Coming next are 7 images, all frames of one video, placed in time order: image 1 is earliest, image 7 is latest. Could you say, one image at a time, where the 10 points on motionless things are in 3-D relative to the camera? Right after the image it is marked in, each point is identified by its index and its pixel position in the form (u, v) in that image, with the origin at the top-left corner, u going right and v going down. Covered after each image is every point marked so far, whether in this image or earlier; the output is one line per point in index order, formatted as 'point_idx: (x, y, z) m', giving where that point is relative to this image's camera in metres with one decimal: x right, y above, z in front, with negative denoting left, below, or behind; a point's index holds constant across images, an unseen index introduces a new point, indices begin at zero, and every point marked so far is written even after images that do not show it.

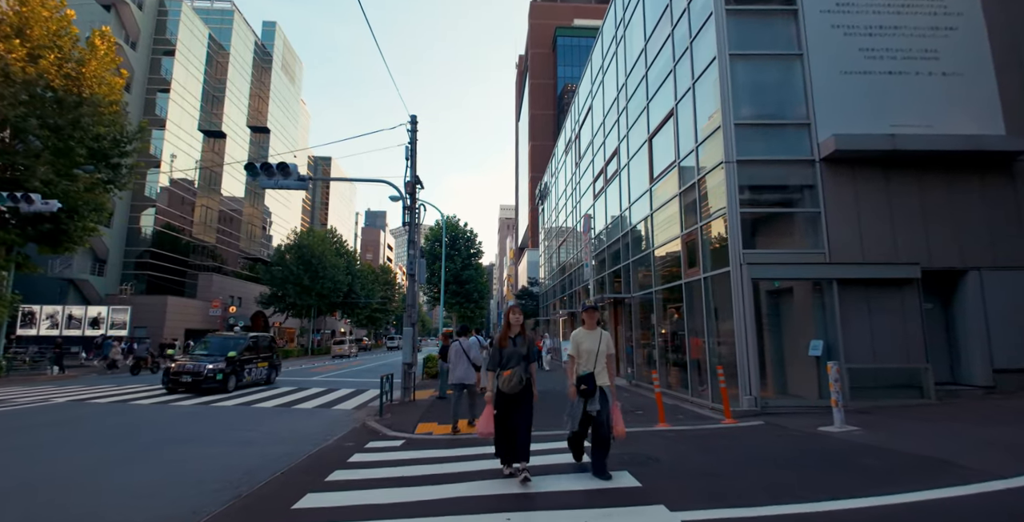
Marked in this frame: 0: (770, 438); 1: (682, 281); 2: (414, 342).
0: (+3.8, -2.6, +6.9) m
1: (+4.4, -0.5, +12.3) m
2: (-2.5, -2.1, +12.5) m
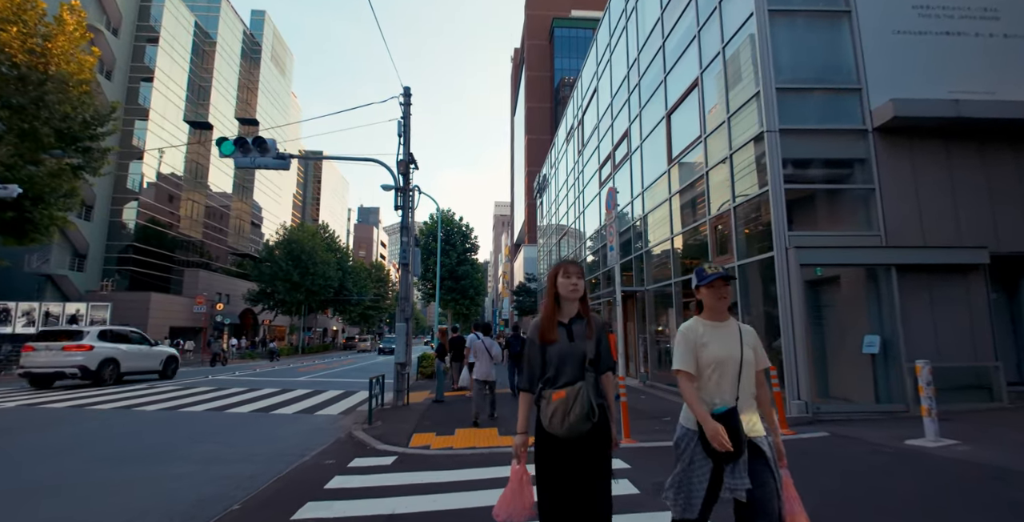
0: (+4.0, -2.3, +5.7) m
1: (+4.6, -0.2, +11.0) m
2: (-2.4, -1.8, +11.1) m
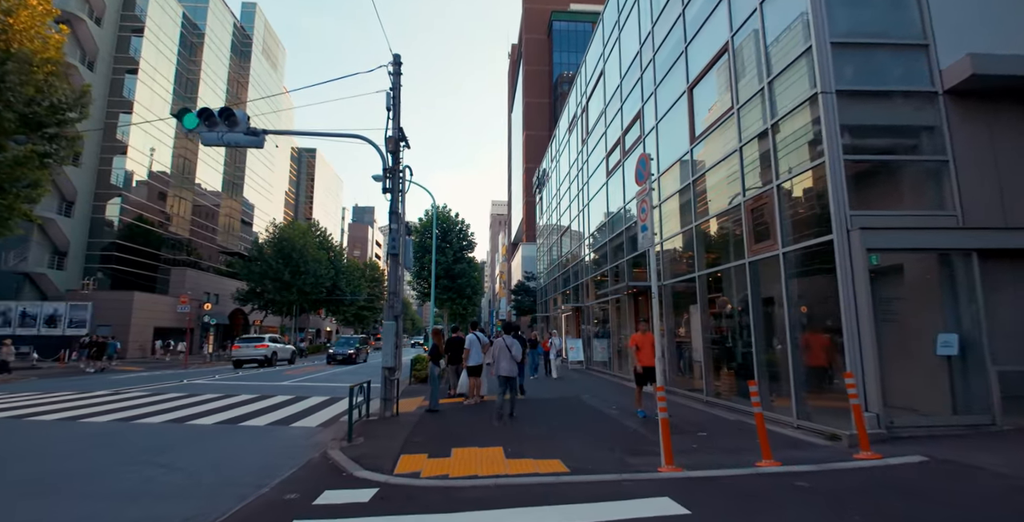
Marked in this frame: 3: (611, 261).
0: (+4.1, -2.1, +4.3) m
1: (+4.7, 0.0, +9.6) m
2: (-2.3, -1.6, +9.7) m
3: (+4.0, 0.0, +19.5) m
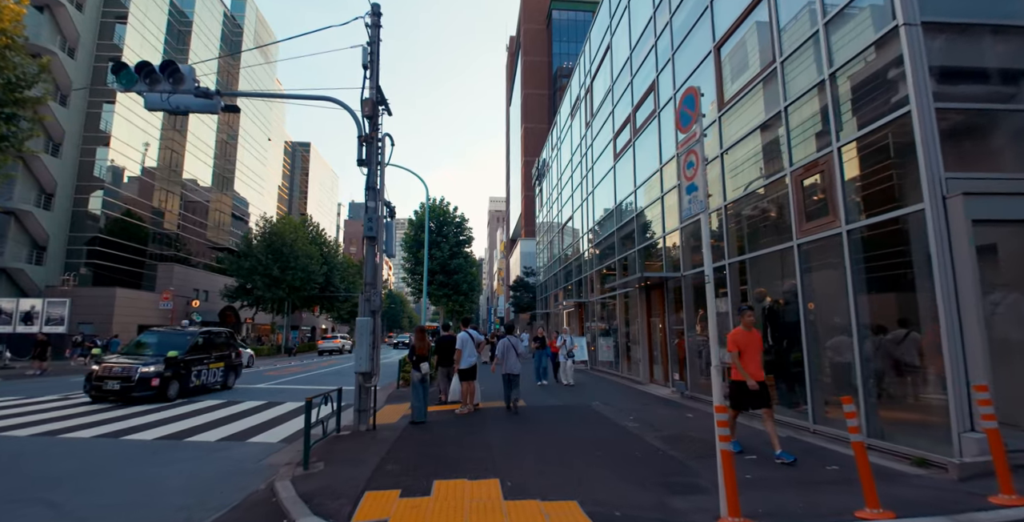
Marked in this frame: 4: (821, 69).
0: (+4.1, -1.8, +2.7) m
1: (+4.7, +0.3, +8.1) m
2: (-2.3, -1.3, +8.1) m
3: (+3.9, +0.3, +18.0) m
4: (+4.8, +3.0, +7.6) m
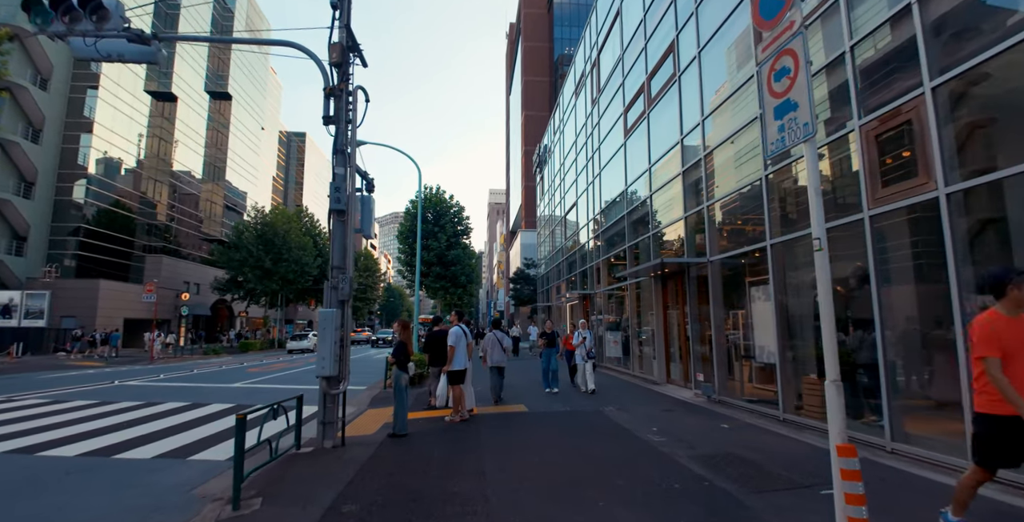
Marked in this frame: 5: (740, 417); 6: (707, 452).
0: (+4.1, -1.6, +1.2) m
1: (+4.6, +0.6, +6.6) m
2: (-2.3, -1.0, +6.6) m
3: (+3.9, +0.7, +16.4) m
4: (+4.8, +3.3, +6.0) m
5: (+3.8, -2.5, +7.9) m
6: (+2.4, -2.4, +6.0) m
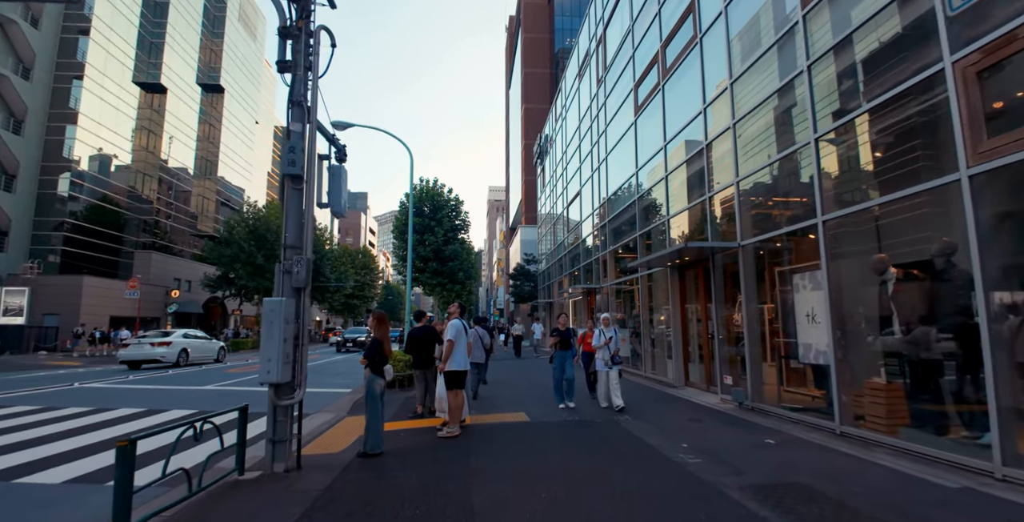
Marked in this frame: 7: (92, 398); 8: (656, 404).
0: (+4.1, -1.4, -0.1) m
1: (+4.6, +0.9, +5.2) m
2: (-2.3, -0.7, +5.3) m
3: (+3.9, +1.0, +15.1) m
4: (+4.8, +3.5, +4.7) m
5: (+3.7, -2.3, +6.6) m
6: (+2.4, -2.2, +4.7) m
7: (-9.8, -3.2, +11.3) m
8: (+2.7, -2.7, +9.1) m
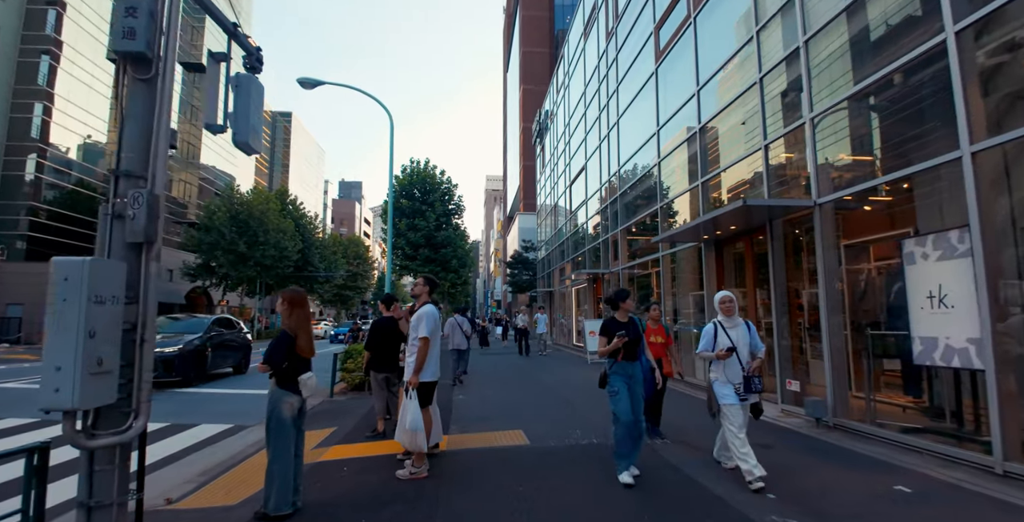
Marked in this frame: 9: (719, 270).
0: (+4.1, -1.0, -2.2) m
1: (+4.6, +1.3, +3.0) m
2: (-2.4, -0.3, +3.1) m
3: (+3.8, +1.6, +12.9) m
4: (+4.7, +3.9, +2.5) m
5: (+3.7, -1.9, +4.4) m
6: (+2.4, -1.8, +2.6) m
7: (-9.9, -2.7, +9.1) m
8: (+2.6, -2.2, +7.0) m
9: (+4.0, -0.2, +9.7) m
